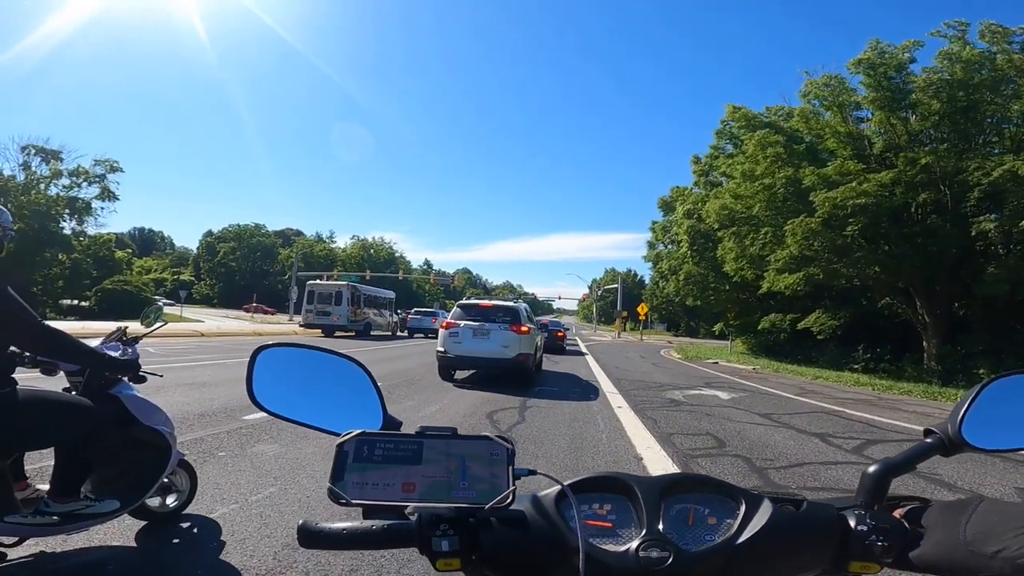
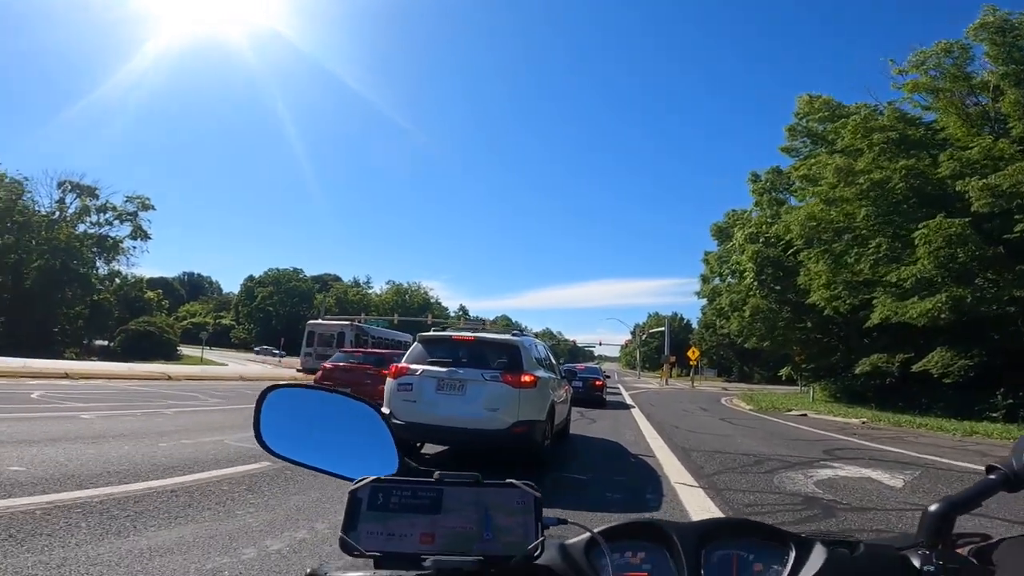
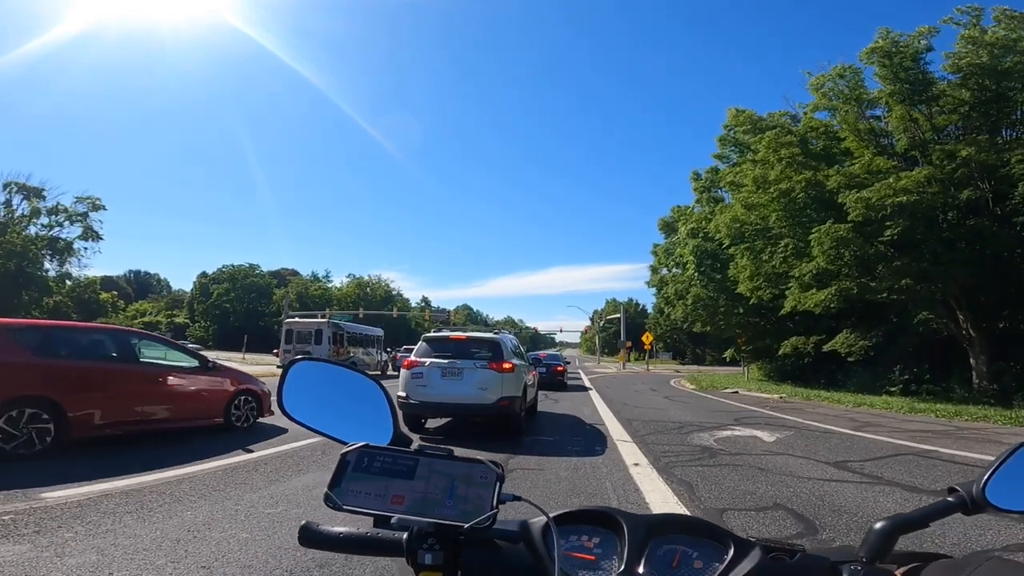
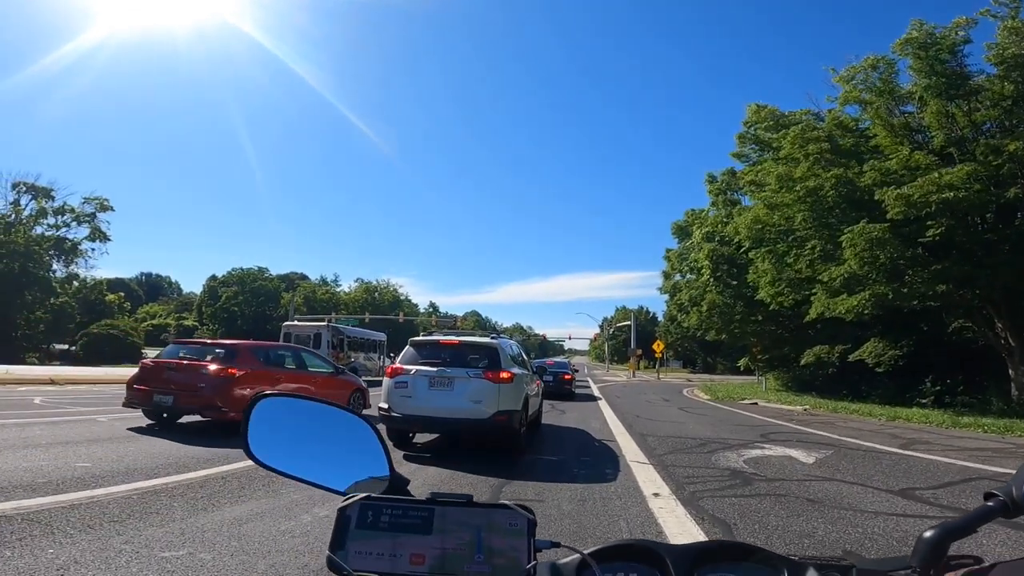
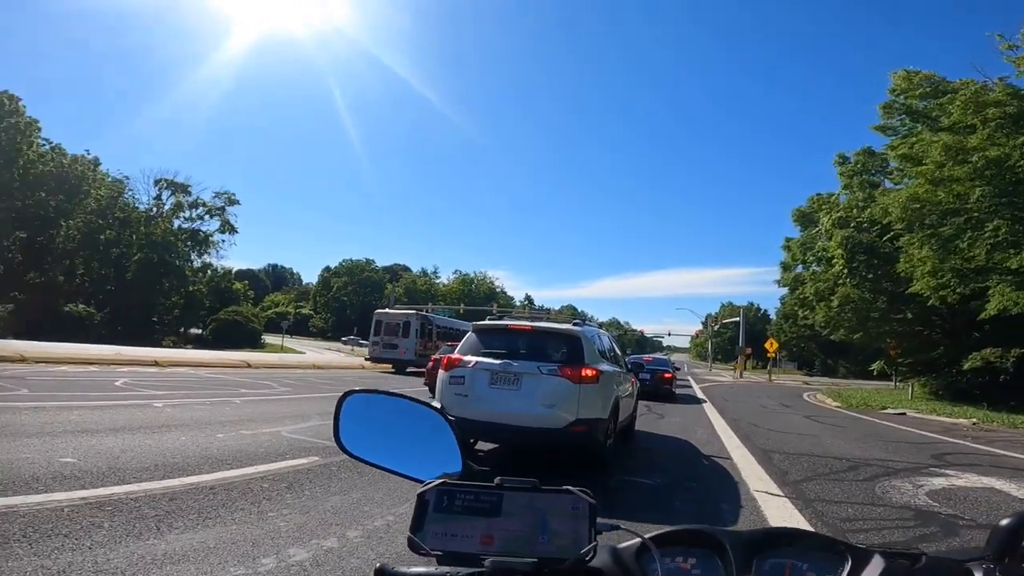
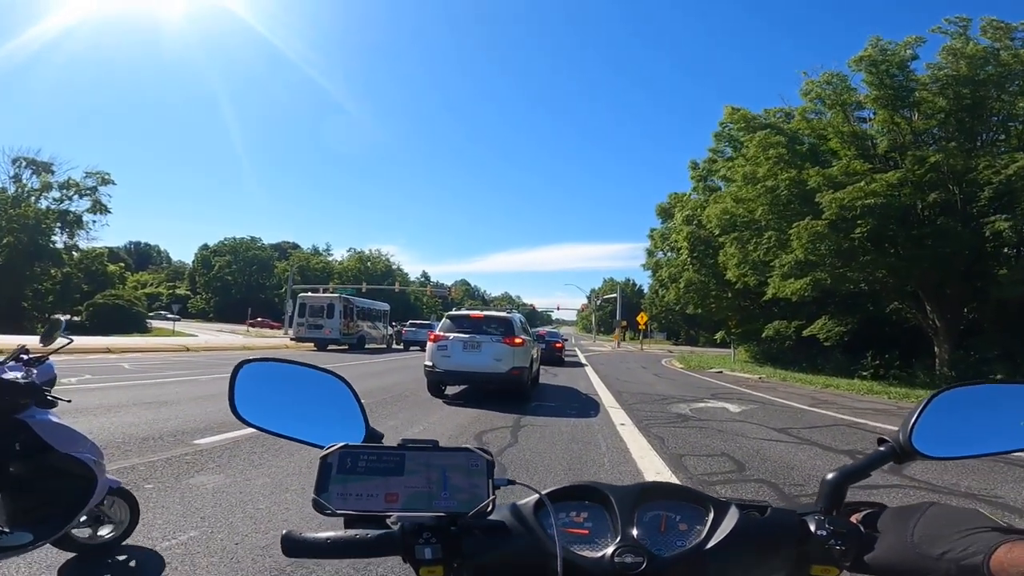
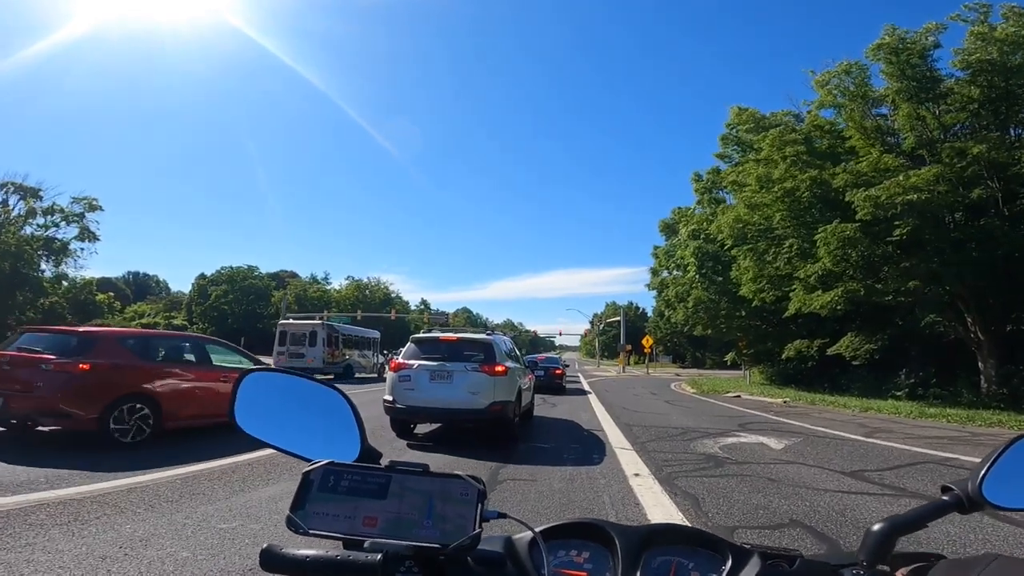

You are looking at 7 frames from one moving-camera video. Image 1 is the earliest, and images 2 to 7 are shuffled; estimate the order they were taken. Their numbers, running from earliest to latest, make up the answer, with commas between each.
6, 3, 7, 4, 2, 5
